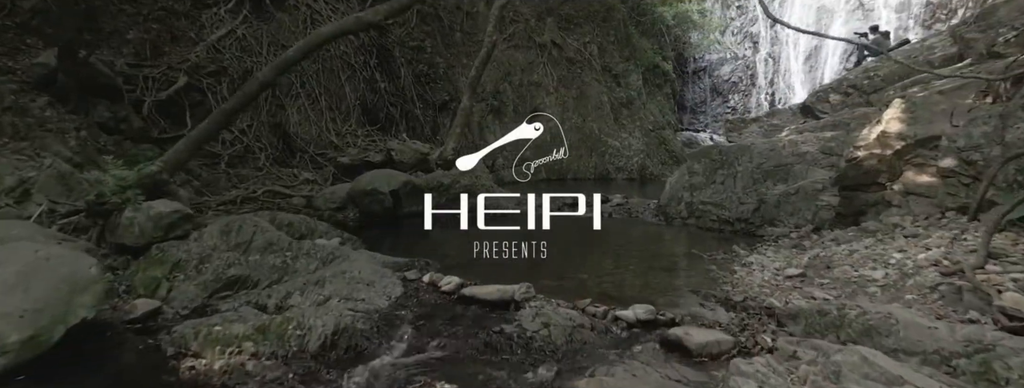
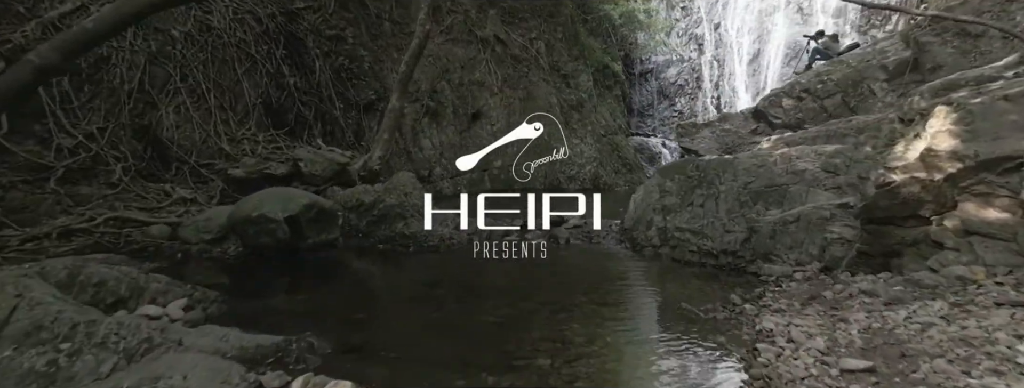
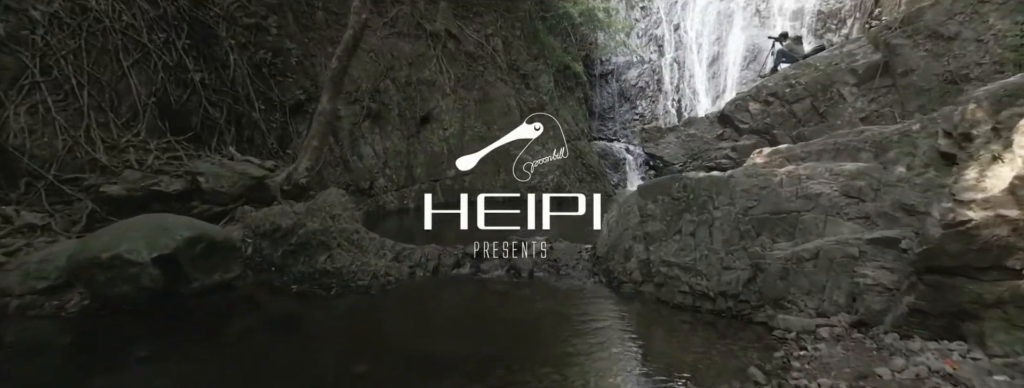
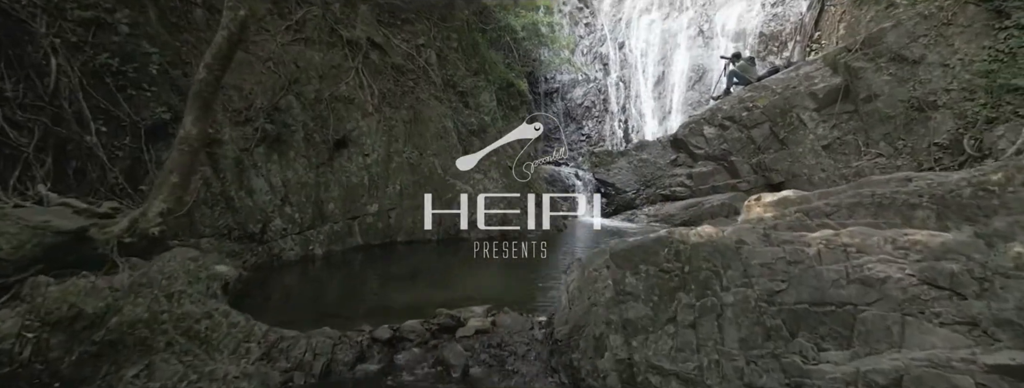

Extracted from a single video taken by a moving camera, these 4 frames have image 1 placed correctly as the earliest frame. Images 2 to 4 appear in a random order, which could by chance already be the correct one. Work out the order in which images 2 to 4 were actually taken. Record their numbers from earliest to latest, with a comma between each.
2, 3, 4
